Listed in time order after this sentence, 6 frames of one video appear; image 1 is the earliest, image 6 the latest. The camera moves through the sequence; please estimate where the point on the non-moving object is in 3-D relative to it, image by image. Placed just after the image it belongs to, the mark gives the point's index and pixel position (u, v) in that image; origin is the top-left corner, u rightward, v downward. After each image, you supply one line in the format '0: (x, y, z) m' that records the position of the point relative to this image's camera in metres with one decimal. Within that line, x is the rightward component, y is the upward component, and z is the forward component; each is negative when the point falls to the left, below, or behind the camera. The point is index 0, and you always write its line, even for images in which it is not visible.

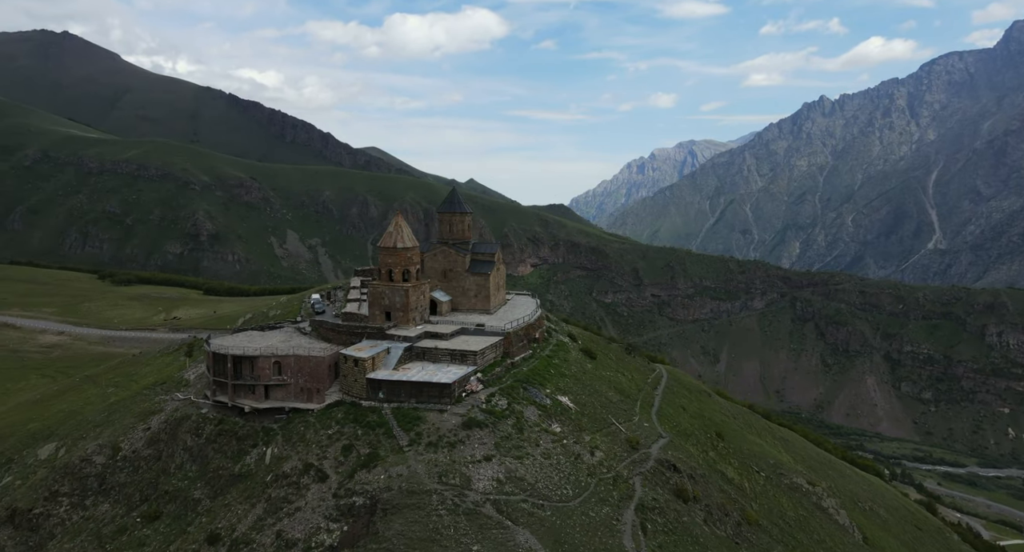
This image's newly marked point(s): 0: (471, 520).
0: (-1.3, -7.9, +19.8) m
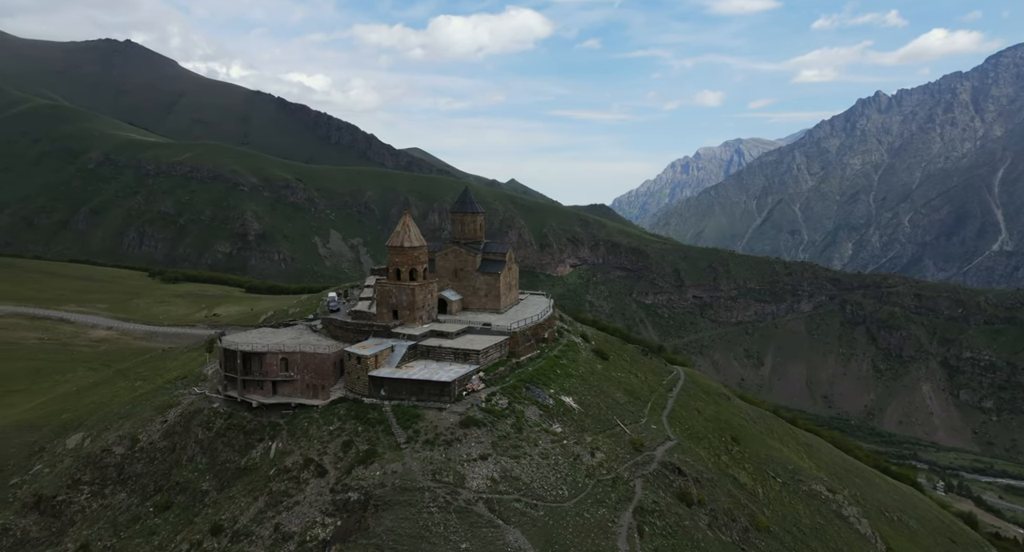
0: (-1.6, -7.9, +19.8) m
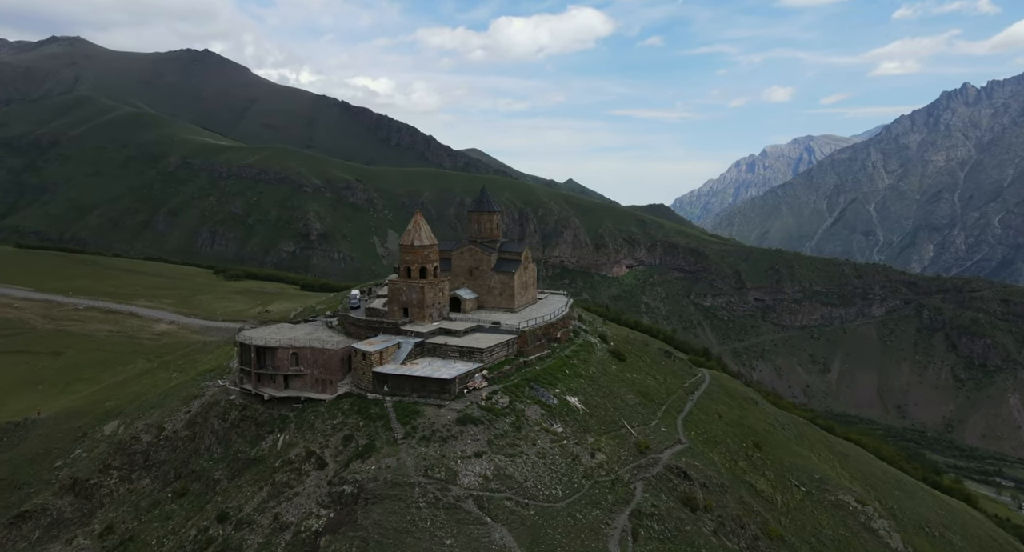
0: (-2.0, -7.8, +20.0) m
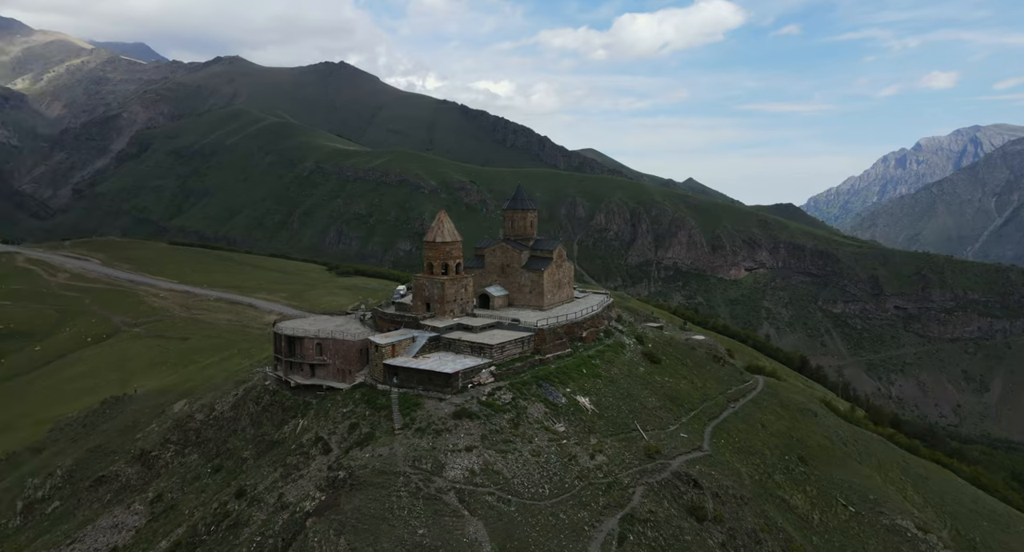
0: (-2.8, -7.6, +20.3) m
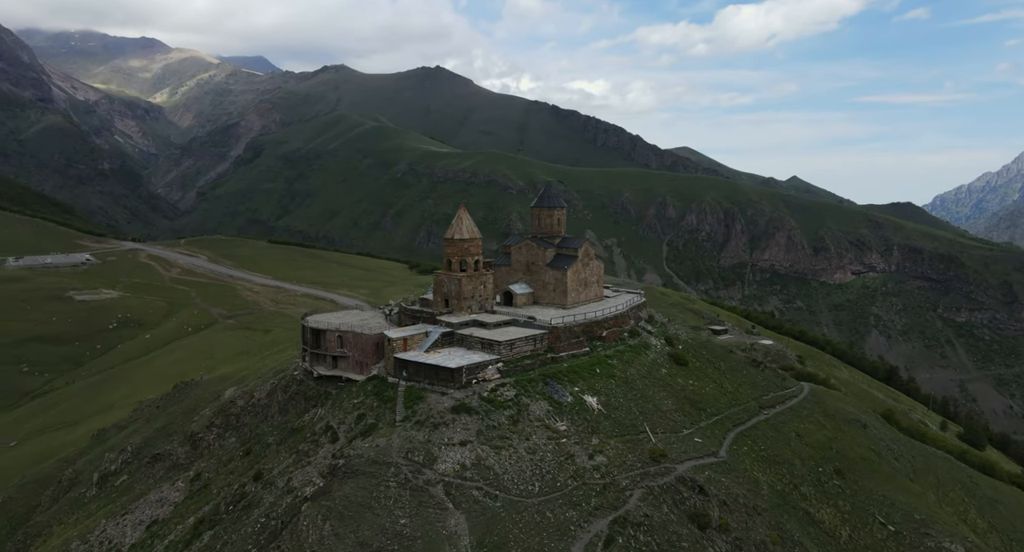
0: (-3.3, -7.5, +20.7) m
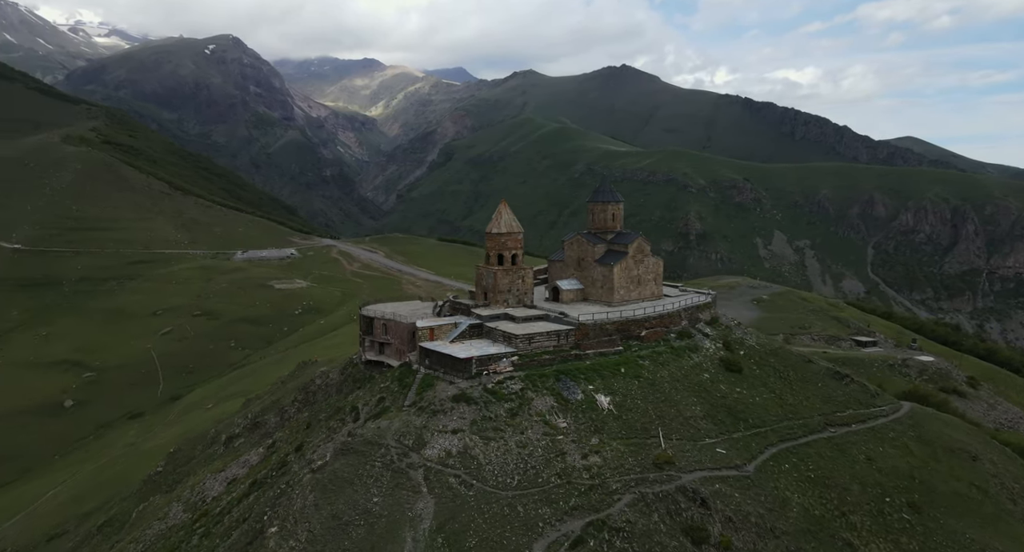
0: (-4.2, -7.1, +21.8) m
